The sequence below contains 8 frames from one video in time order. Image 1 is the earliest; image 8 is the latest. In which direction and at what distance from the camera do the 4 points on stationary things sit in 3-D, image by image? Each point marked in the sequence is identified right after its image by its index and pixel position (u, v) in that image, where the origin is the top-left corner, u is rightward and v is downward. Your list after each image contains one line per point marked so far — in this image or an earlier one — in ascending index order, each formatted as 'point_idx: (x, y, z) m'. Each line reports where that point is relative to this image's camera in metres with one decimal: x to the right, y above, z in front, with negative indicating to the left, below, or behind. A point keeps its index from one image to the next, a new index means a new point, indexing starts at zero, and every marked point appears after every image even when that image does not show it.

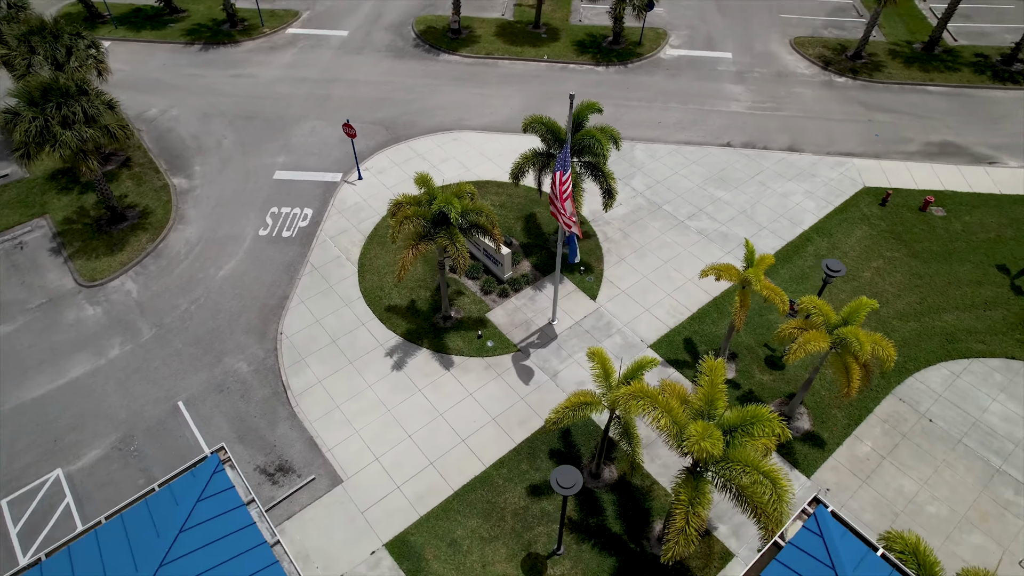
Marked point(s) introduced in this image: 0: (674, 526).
0: (+3.3, -4.6, +12.3) m
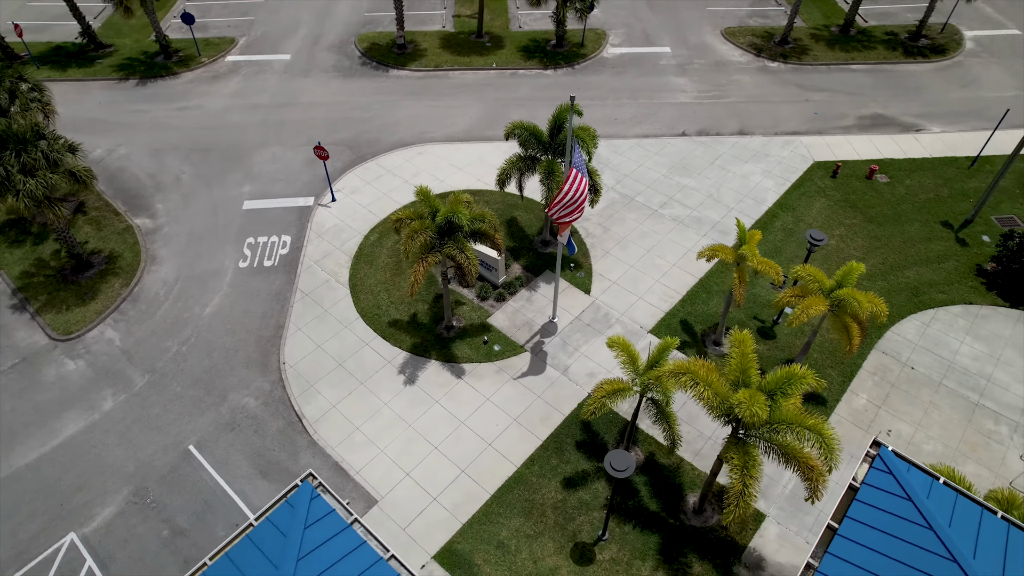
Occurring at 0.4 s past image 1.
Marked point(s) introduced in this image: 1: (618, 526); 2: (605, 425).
0: (+4.7, -4.1, +13.1) m
1: (+2.8, -6.2, +16.9) m
2: (+2.8, -4.1, +19.2) m
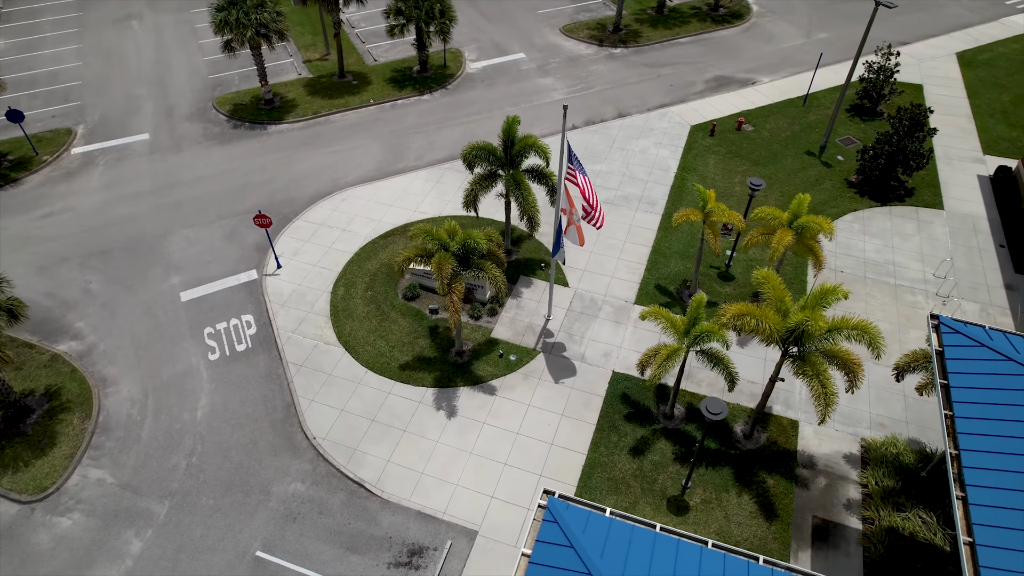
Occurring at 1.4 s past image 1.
0: (+7.5, -2.6, +15.6) m
1: (+5.3, -5.4, +18.8) m
2: (+4.1, -3.4, +21.0) m
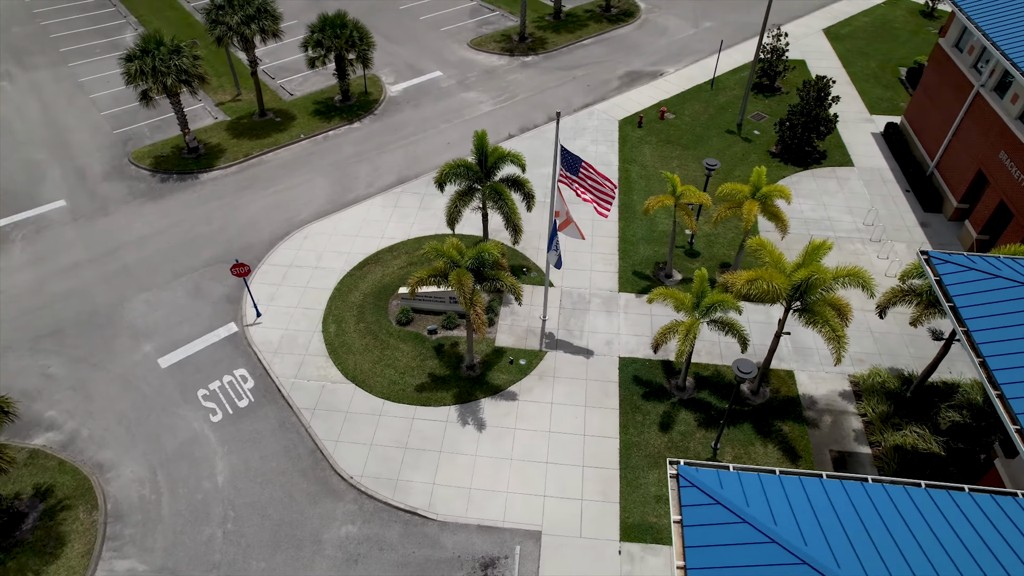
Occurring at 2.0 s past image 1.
0: (+8.7, -1.4, +17.5) m
1: (+6.5, -4.6, +20.3) m
2: (+4.7, -2.9, +22.3) m
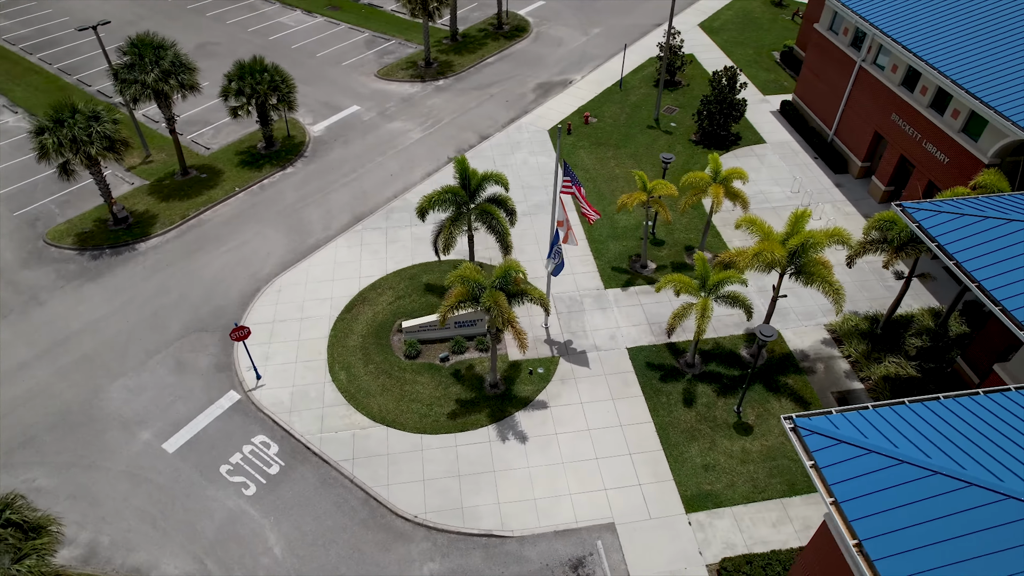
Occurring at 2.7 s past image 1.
0: (+9.8, -0.1, +19.9) m
1: (+7.8, -3.8, +22.3) m
2: (+5.4, -2.5, +23.8) m
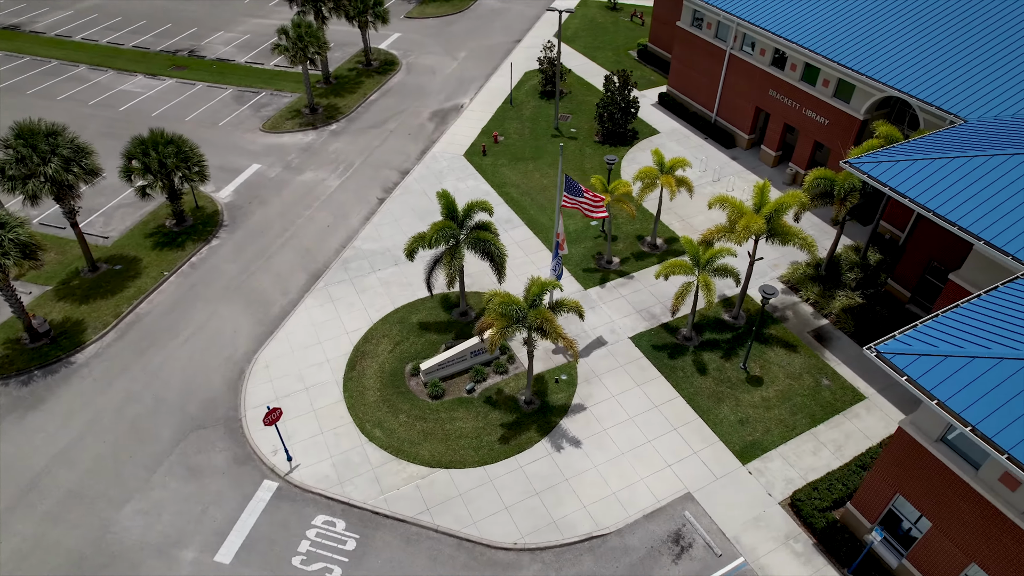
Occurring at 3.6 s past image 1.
0: (+10.5, +1.5, +23.2) m
1: (+8.8, -2.6, +25.0) m
2: (+5.9, -2.0, +25.9) m
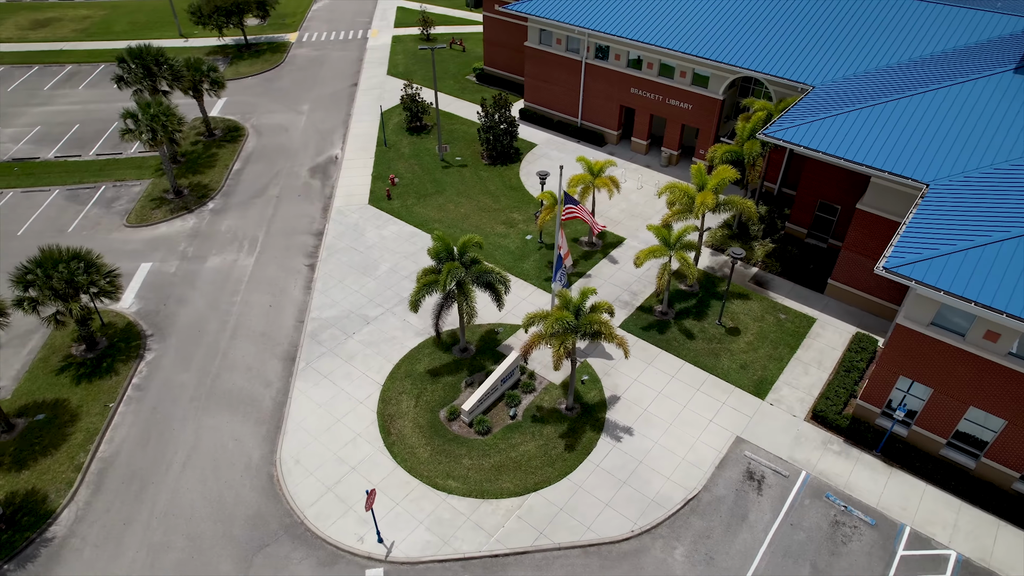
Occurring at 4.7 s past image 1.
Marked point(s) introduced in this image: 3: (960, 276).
0: (+9.9, +3.3, +27.7) m
1: (+8.9, -1.2, +28.9) m
2: (+5.8, -1.4, +28.9) m
3: (+13.4, +0.3, +19.3) m
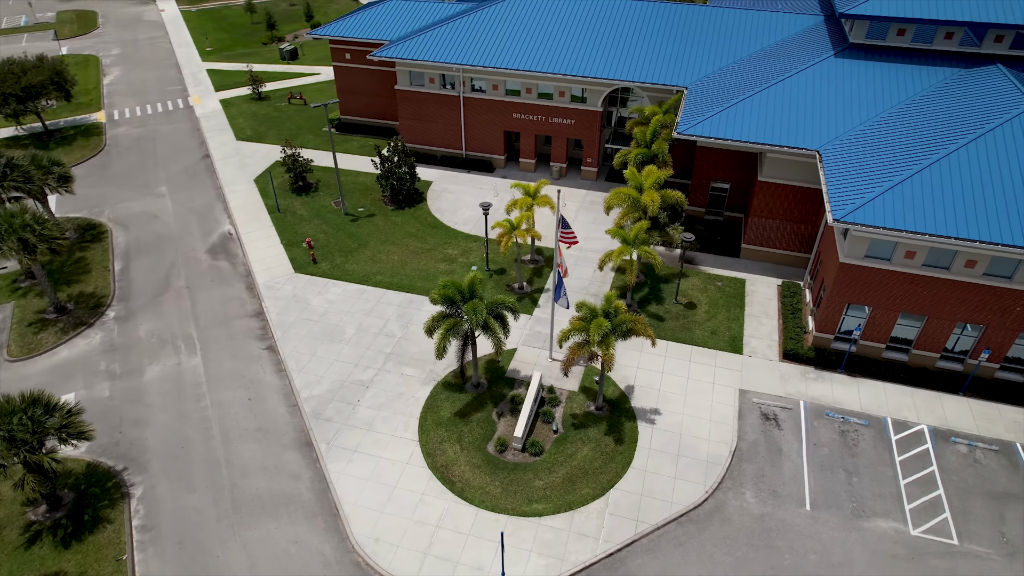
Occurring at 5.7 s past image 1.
0: (+8.0, +4.3, +31.9) m
1: (+7.9, -0.4, +32.7) m
2: (+5.0, -1.4, +31.8) m
3: (+14.4, +2.8, +24.9) m
